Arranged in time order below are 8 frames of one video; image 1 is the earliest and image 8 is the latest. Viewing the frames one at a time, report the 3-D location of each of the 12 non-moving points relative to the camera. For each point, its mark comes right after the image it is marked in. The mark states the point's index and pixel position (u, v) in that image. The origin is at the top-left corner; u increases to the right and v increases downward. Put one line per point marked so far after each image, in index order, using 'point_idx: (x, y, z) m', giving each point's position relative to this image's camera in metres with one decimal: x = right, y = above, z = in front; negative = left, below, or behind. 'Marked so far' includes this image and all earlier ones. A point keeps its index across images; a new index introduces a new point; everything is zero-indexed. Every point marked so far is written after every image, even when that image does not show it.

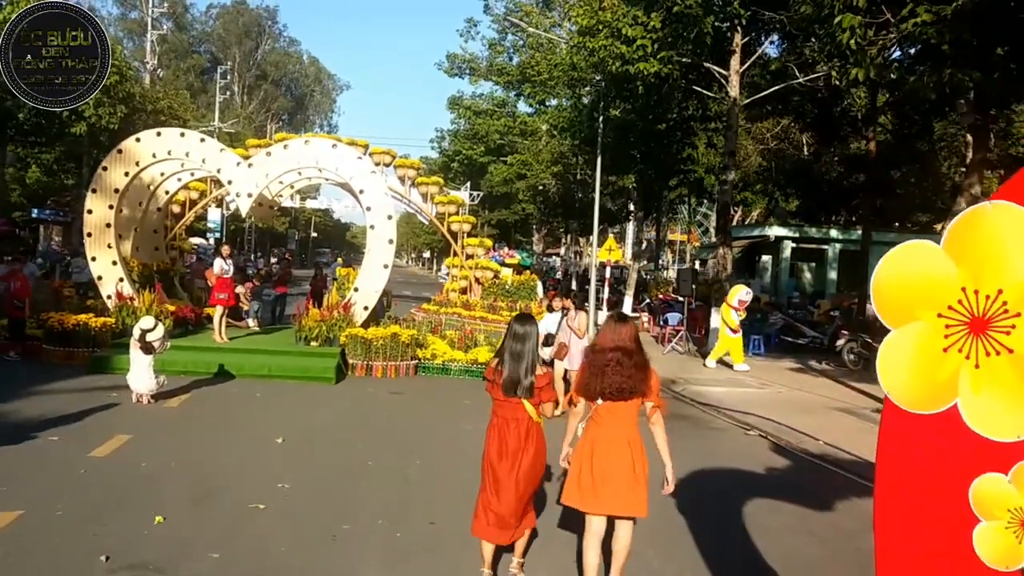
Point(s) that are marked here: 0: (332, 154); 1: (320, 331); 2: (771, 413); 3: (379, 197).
0: (-3.0, +2.3, +16.0) m
1: (-3.1, -0.7, +15.2) m
2: (+3.6, -1.8, +13.5) m
3: (-2.3, +1.6, +16.0) m
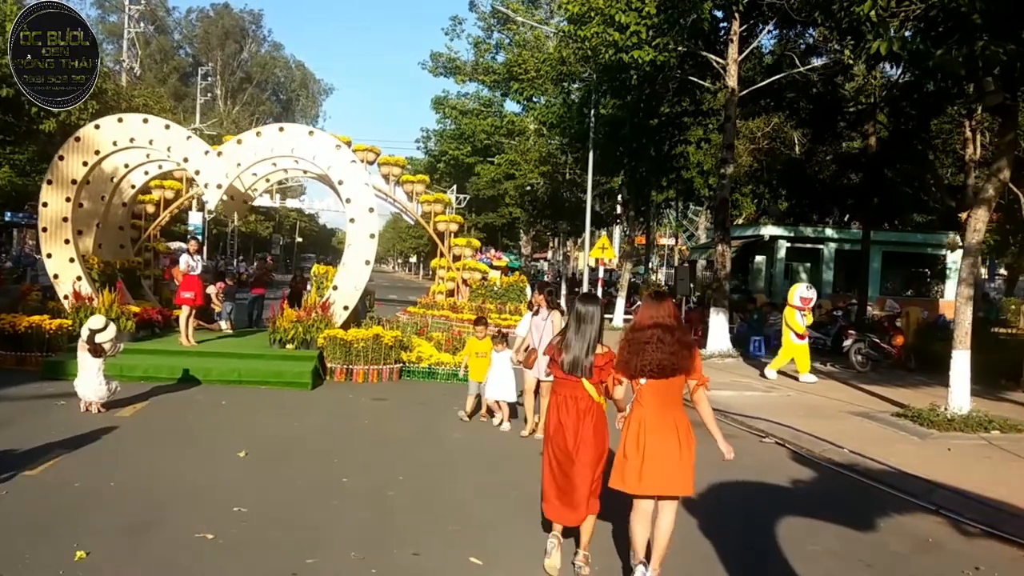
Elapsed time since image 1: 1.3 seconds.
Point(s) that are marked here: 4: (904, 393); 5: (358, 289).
0: (-3.2, +2.3, +14.9) m
1: (-3.2, -0.7, +14.2) m
2: (+3.5, -1.7, +12.5) m
3: (-2.4, +1.6, +15.0) m
4: (+6.0, -1.6, +14.7) m
5: (-2.4, 0.0, +15.0) m
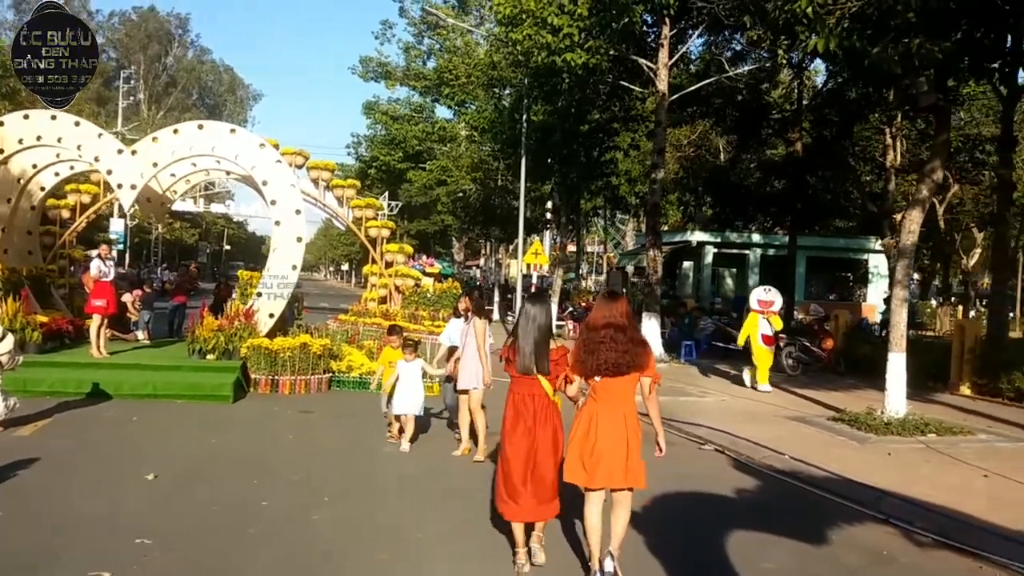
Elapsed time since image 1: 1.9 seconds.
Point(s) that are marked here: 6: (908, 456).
0: (-4.2, +2.2, +14.3) m
1: (-4.2, -0.8, +13.5) m
2: (+2.7, -1.7, +12.3) m
3: (-3.5, +1.5, +14.4) m
4: (+5.0, -1.7, +14.7) m
5: (-3.4, -0.1, +14.4) m
6: (+4.0, -1.7, +9.6) m
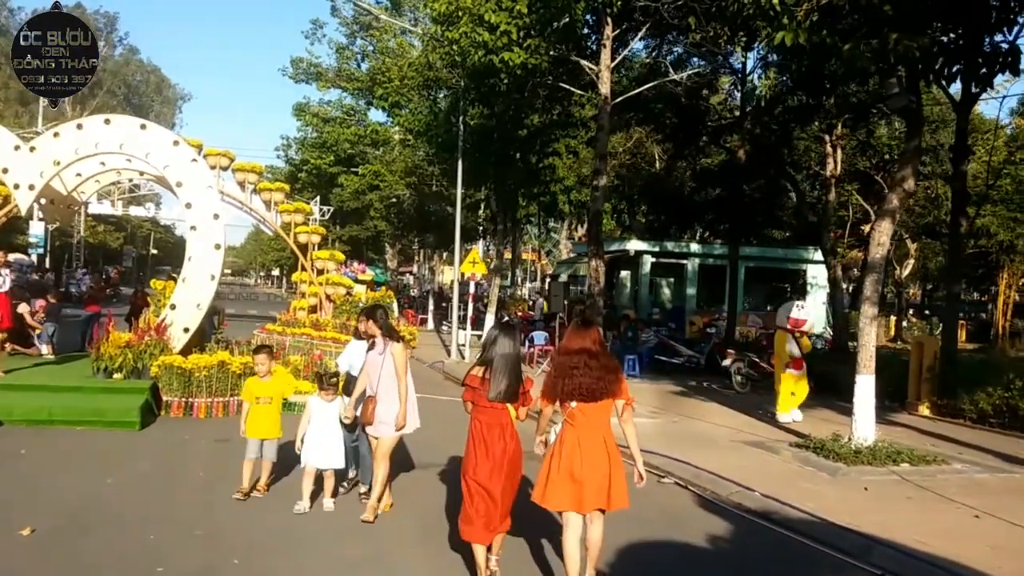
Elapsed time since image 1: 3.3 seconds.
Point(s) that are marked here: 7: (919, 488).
0: (-5.0, +2.0, +13.0) m
1: (-4.9, -0.9, +12.2) m
2: (+2.0, -1.9, +11.4) m
3: (-4.3, +1.3, +13.1) m
4: (+4.1, -1.9, +14.0) m
5: (-4.3, -0.3, +13.1) m
6: (+3.4, -1.9, +8.8) m
7: (+3.9, -1.9, +9.1) m
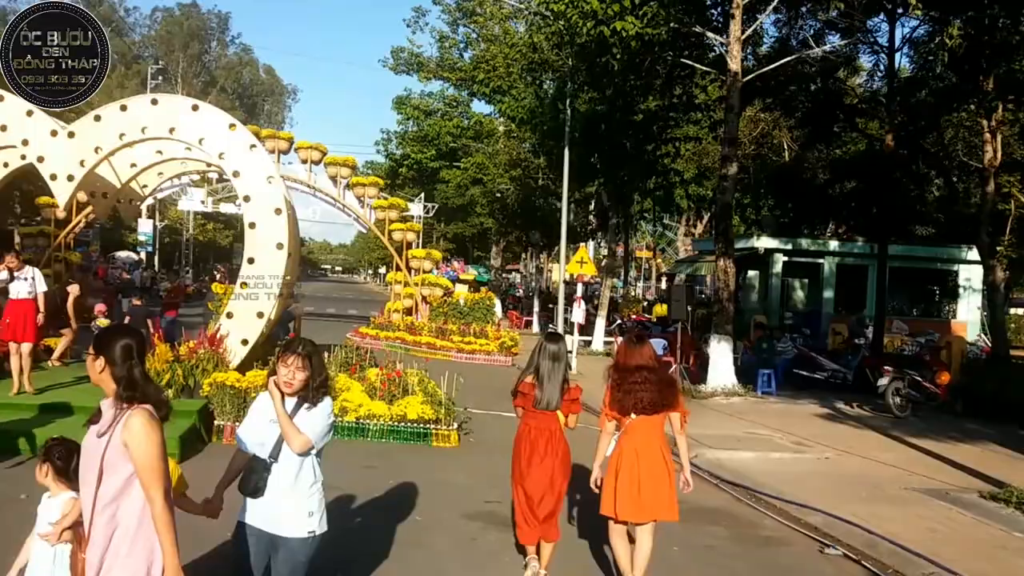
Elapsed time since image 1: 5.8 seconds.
0: (-3.7, +2.0, +11.2) m
1: (-3.7, -1.0, +10.4) m
2: (+3.1, -2.0, +9.0) m
3: (-3.0, +1.3, +11.3) m
4: (+5.5, -2.0, +11.3) m
5: (-2.9, -0.3, +11.3) m
6: (+4.2, -2.0, +6.2) m
7: (+4.7, -2.0, +6.5) m
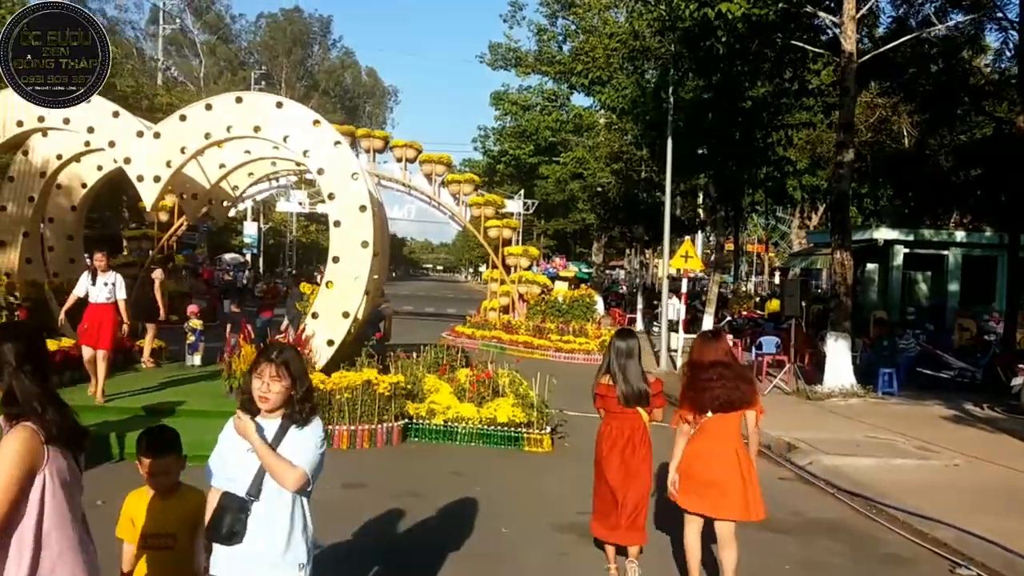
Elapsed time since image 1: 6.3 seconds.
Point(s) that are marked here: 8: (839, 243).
0: (-2.7, +2.0, +11.0) m
1: (-2.7, -1.0, +10.2) m
2: (+3.9, -1.9, +8.0) m
3: (-1.9, +1.3, +11.0) m
4: (+6.5, -1.9, +10.0) m
5: (-1.9, -0.3, +10.9) m
6: (+4.7, -1.9, +5.1) m
7: (+5.2, -1.9, +5.3) m
8: (+5.7, +0.8, +16.8) m
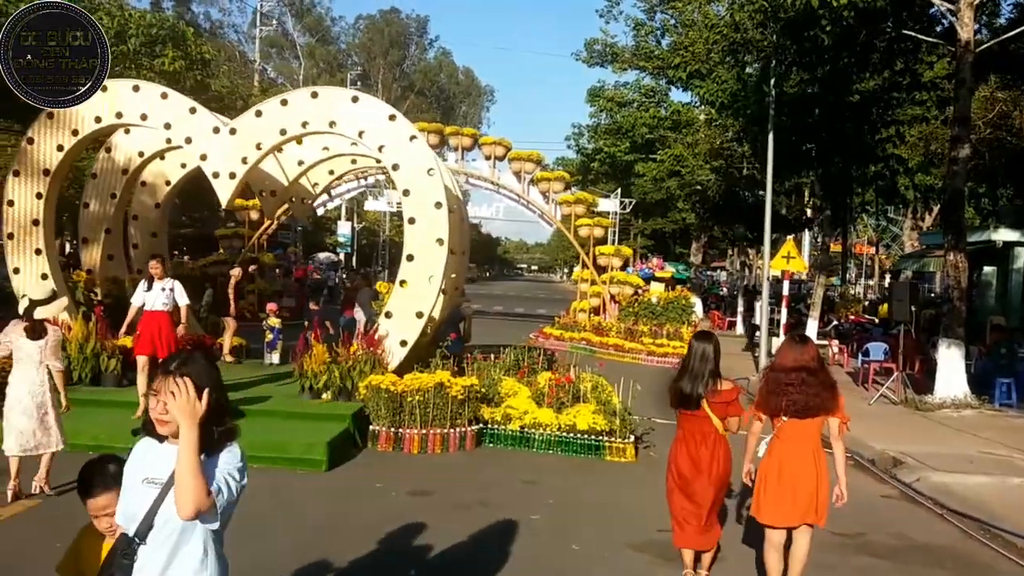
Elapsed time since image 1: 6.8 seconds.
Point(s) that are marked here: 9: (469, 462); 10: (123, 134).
0: (-1.8, +2.0, +10.7) m
1: (-1.9, -1.0, +10.0) m
2: (+4.4, -2.0, +7.1) m
3: (-1.0, +1.3, +10.7) m
4: (+7.3, -1.9, +8.8) m
5: (-1.0, -0.3, +10.6) m
6: (+4.9, -1.9, +4.1) m
7: (+5.5, -1.9, +4.3) m
8: (+7.2, +0.7, +15.7) m
9: (-0.4, -1.7, +9.7) m
10: (-4.9, +2.0, +12.3) m
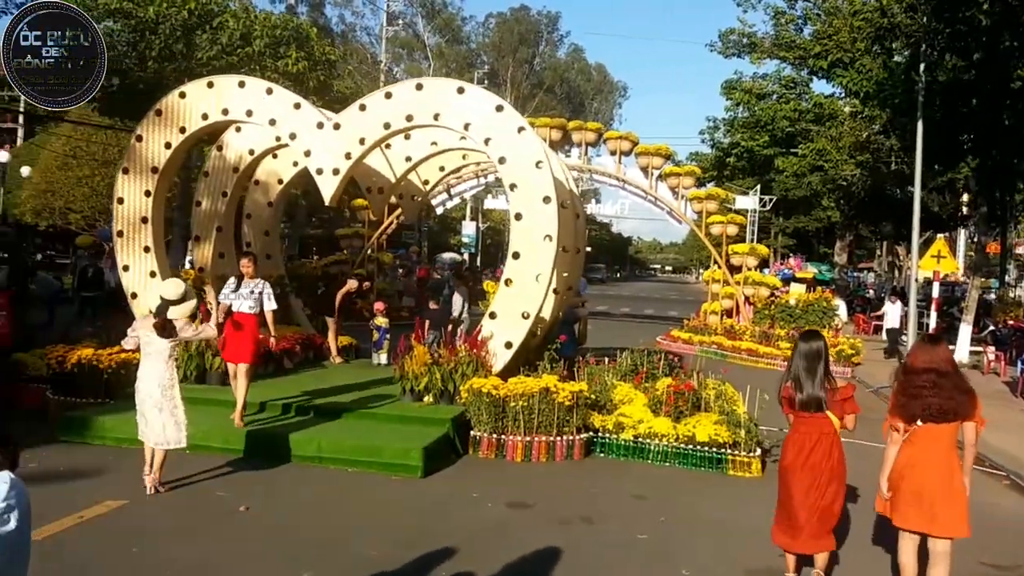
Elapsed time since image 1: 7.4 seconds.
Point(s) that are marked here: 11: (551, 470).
0: (-0.6, +2.0, +10.3) m
1: (-0.8, -0.9, +9.6) m
2: (+5.0, -2.0, +5.8) m
3: (+0.2, +1.3, +10.1) m
4: (+8.1, -2.0, +7.2) m
5: (+0.2, -0.3, +10.1) m
6: (+5.1, -1.9, +2.8) m
7: (+5.7, -2.0, +2.9) m
8: (+9.0, +0.7, +13.9) m
9: (+0.6, -1.7, +9.1) m
10: (-3.5, +2.0, +12.3) m
11: (+0.3, -1.7, +8.9) m
